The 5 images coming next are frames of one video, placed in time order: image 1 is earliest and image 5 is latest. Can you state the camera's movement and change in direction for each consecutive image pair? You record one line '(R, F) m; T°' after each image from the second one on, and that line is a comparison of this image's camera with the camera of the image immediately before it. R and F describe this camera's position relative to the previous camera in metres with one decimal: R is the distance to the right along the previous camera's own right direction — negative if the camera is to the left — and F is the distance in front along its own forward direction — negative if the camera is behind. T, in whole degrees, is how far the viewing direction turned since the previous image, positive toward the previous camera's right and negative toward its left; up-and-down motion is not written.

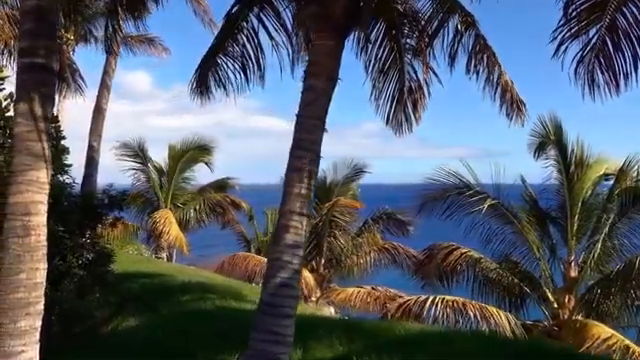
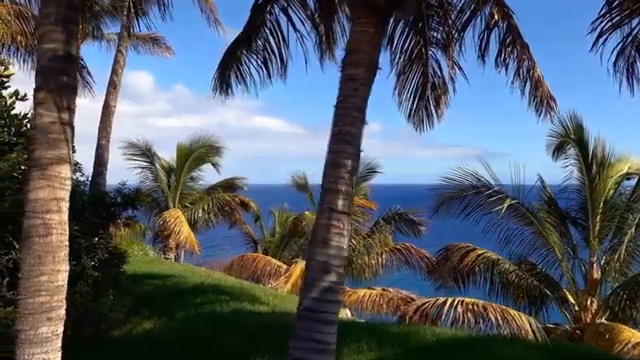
(-0.2, +0.3) m; 0°
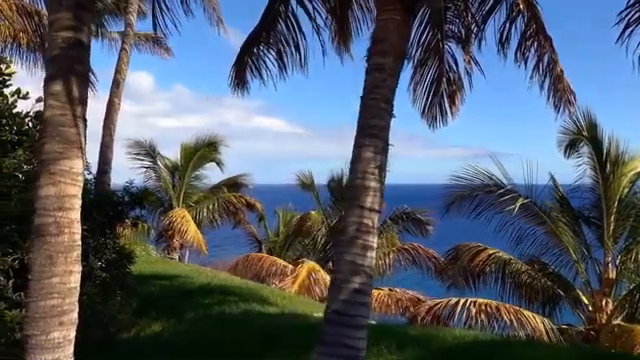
(-0.2, +0.2) m; 0°
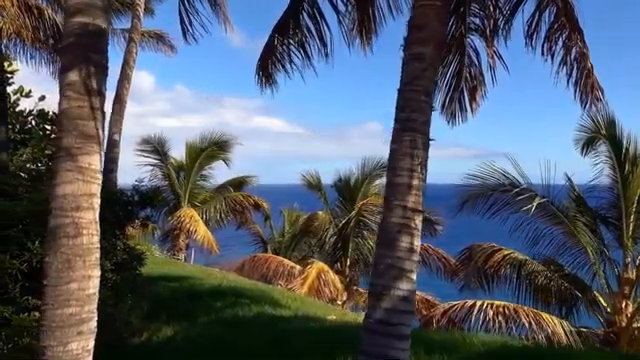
(-0.2, +0.3) m; 0°
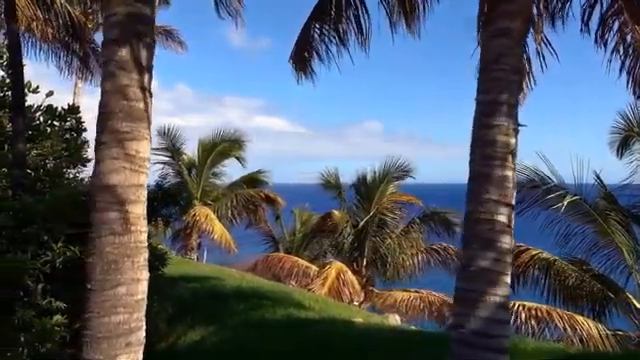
(-0.4, +0.5) m; 0°
